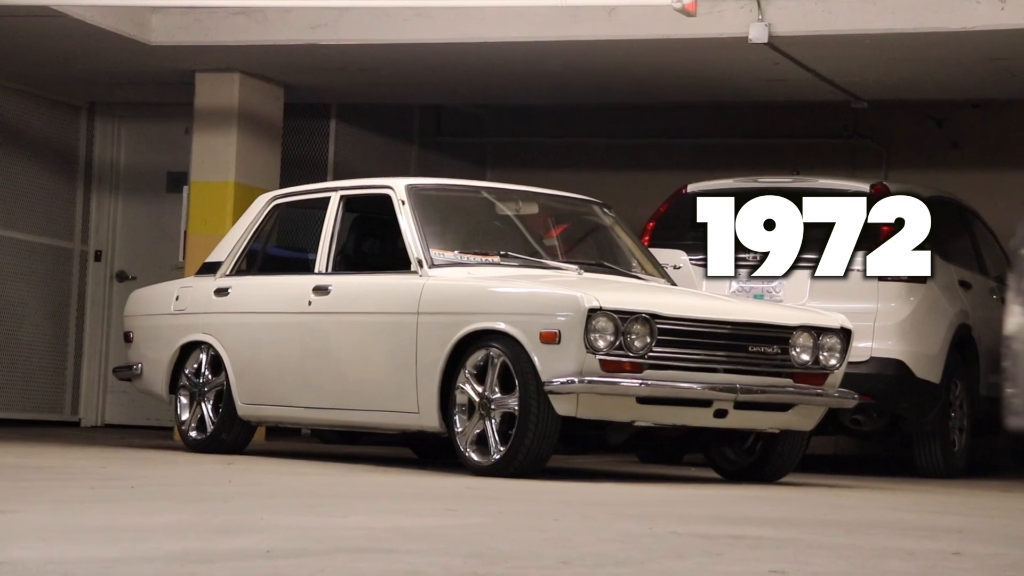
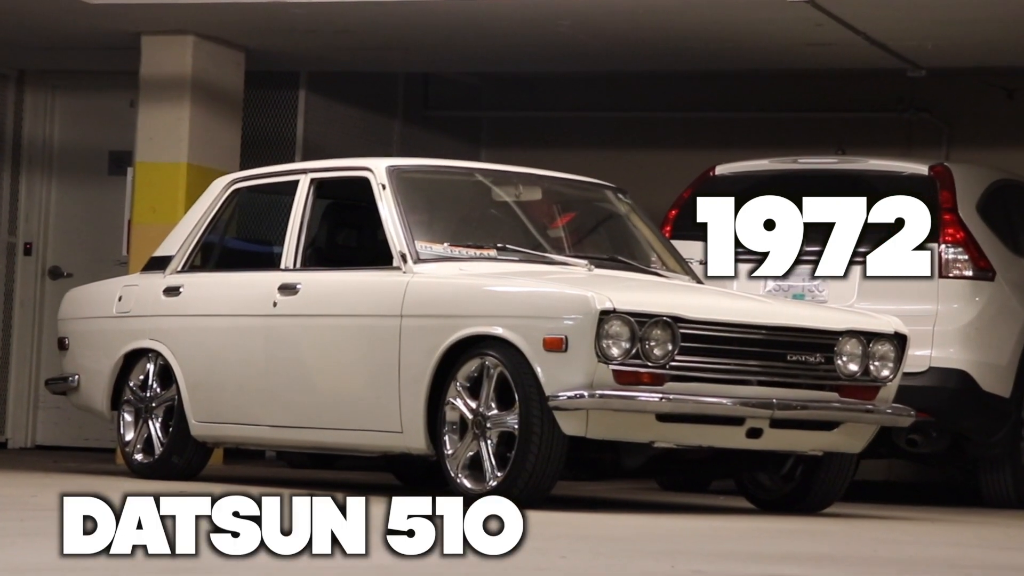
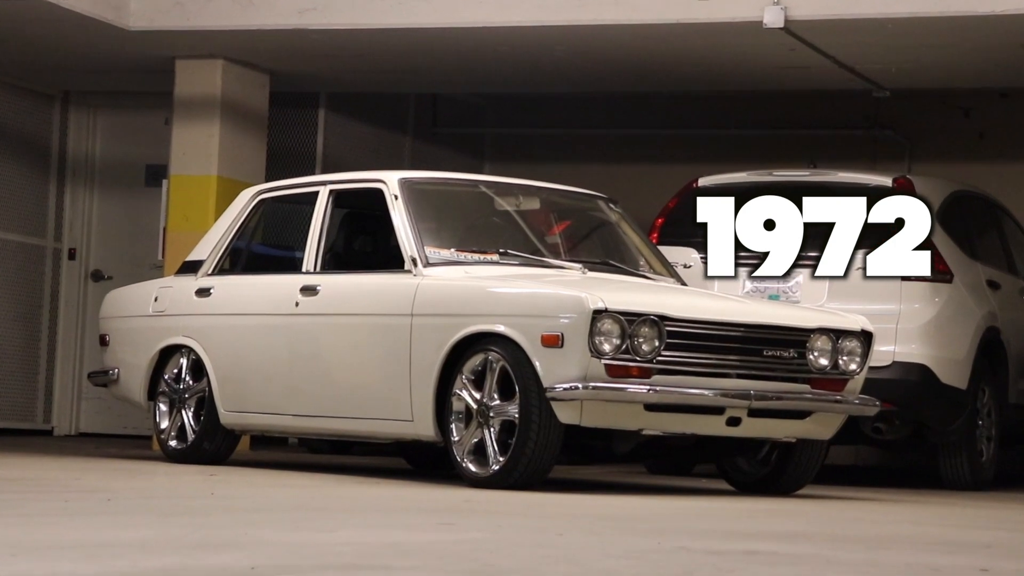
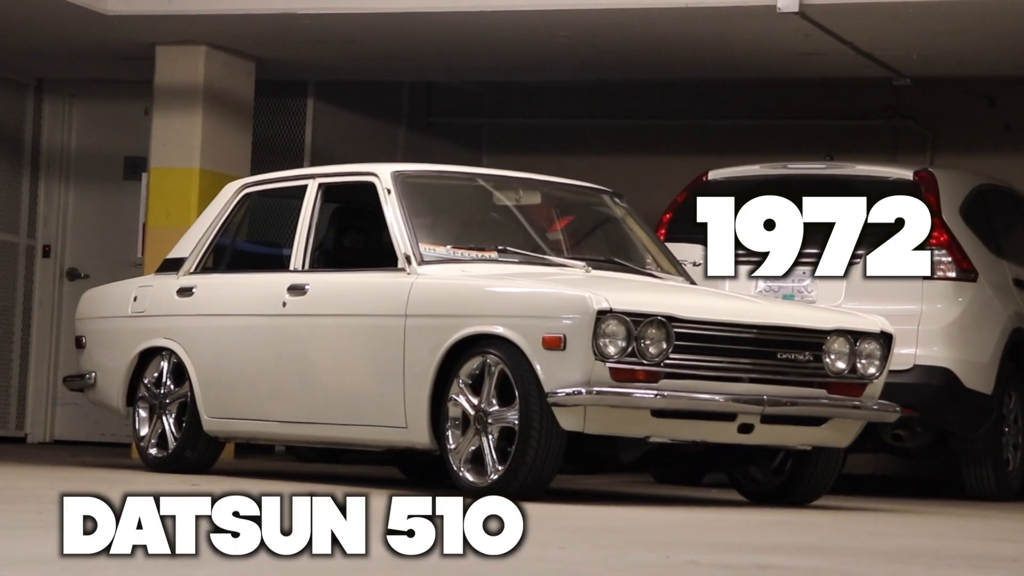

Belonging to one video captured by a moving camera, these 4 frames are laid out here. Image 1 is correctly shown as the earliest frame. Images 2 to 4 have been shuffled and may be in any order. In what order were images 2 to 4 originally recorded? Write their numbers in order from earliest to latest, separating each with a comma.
3, 4, 2
